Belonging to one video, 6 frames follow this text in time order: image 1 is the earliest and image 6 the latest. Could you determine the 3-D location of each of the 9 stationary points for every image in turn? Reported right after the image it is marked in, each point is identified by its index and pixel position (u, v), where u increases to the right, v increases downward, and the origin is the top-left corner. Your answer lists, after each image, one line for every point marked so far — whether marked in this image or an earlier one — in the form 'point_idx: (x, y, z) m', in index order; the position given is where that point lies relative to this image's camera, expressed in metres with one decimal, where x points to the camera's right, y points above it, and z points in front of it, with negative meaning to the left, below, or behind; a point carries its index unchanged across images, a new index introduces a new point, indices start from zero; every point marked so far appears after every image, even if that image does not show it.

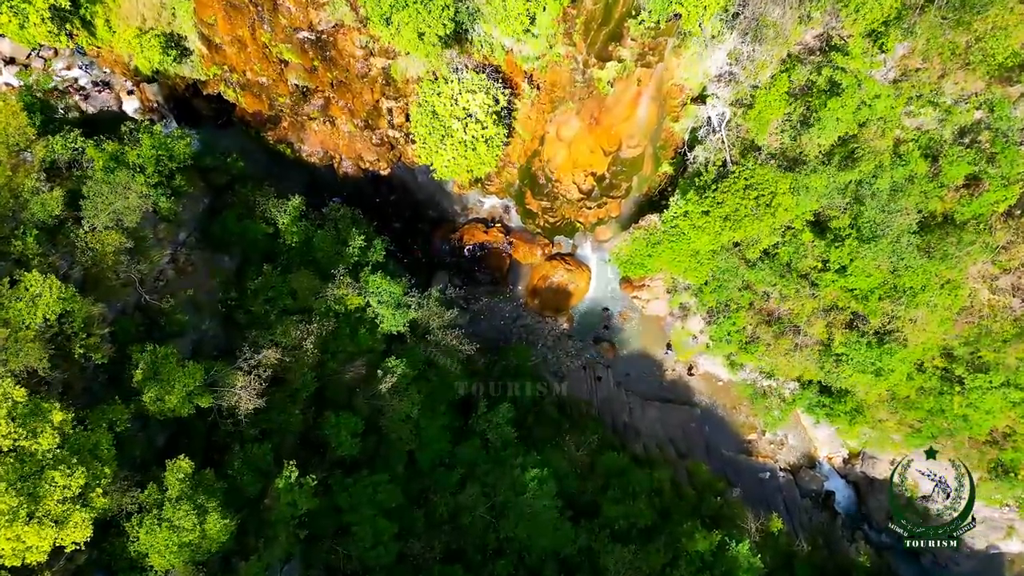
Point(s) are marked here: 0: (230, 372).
0: (-7.9, -2.4, +20.1) m
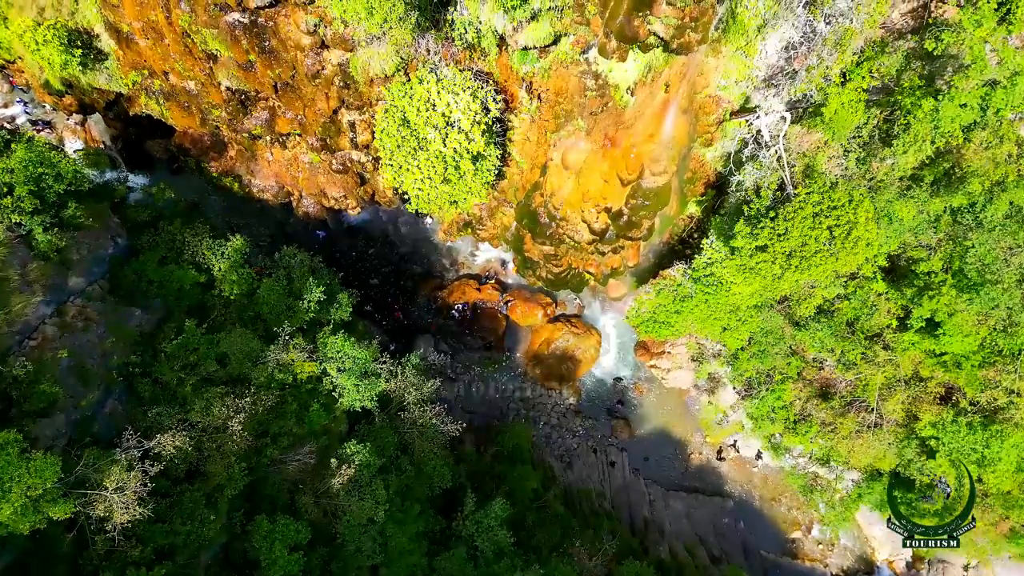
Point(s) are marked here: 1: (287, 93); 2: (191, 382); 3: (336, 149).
0: (-8.1, -3.6, +14.4) m
1: (-5.4, +4.7, +17.4) m
2: (-7.9, -2.3, +17.9) m
3: (-4.7, +3.7, +19.5) m
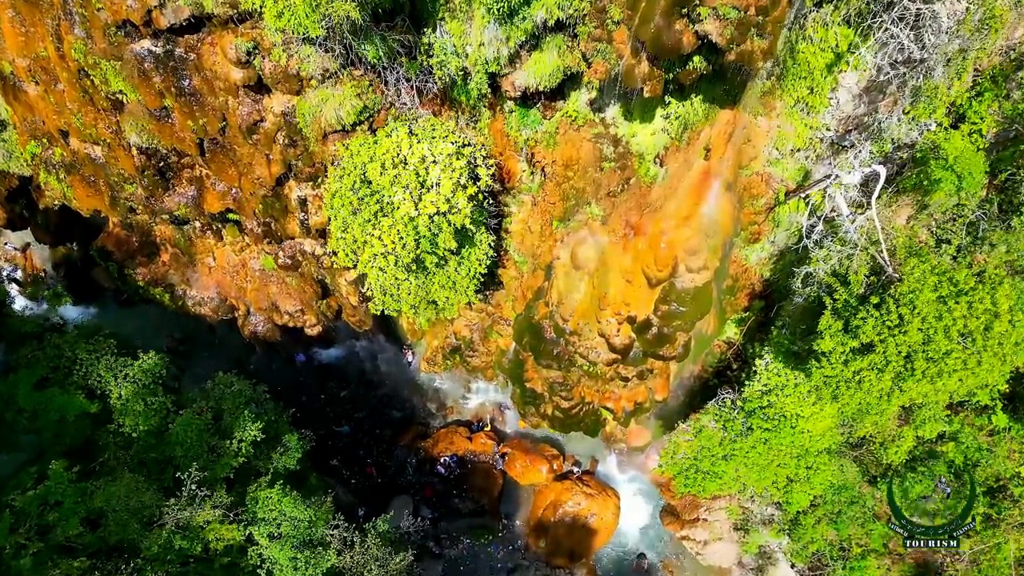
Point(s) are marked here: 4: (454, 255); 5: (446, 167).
0: (-8.1, -4.9, +8.6) m
1: (-5.5, +2.5, +13.4) m
2: (-8.0, -4.5, +12.3) m
3: (-4.8, +1.0, +15.3) m
4: (-1.1, +0.6, +14.0) m
5: (-1.1, +2.0, +12.2) m
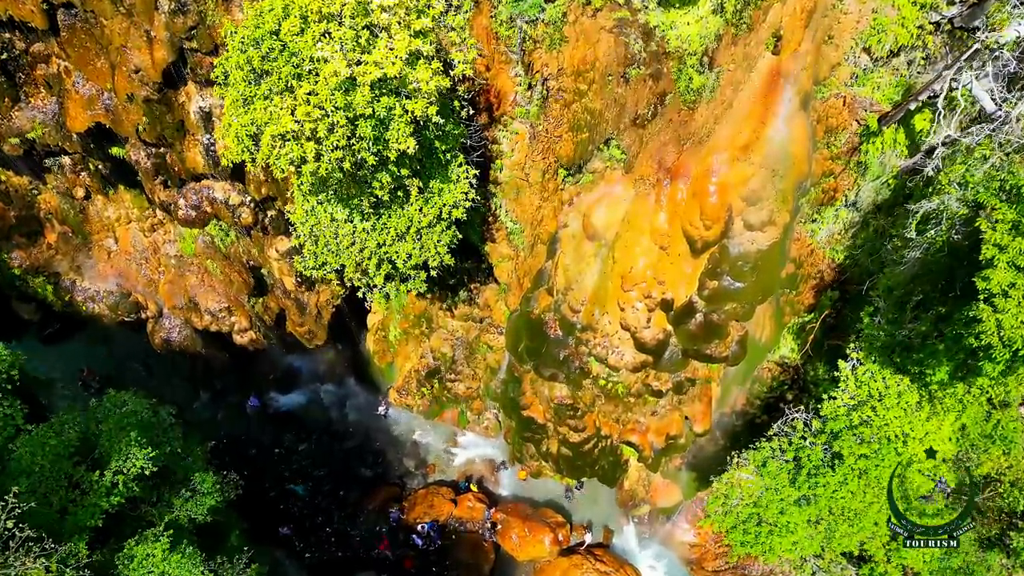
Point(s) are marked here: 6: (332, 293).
0: (-8.3, -3.4, +3.7) m
1: (-5.6, +3.2, +9.4) m
2: (-8.1, -3.5, +7.5) m
3: (-5.0, +1.6, +11.1) m
4: (-1.3, +1.4, +9.8) m
5: (-1.2, +3.0, +8.1) m
6: (-3.5, -0.1, +14.4) m
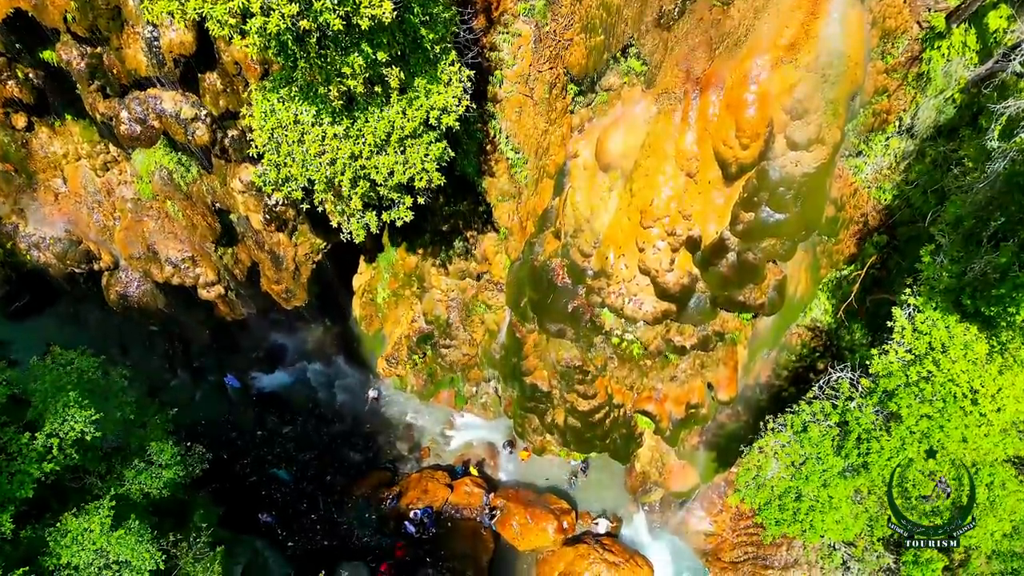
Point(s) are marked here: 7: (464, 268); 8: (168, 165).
0: (-8.3, -2.5, +2.0) m
1: (-5.6, +4.2, +7.7) m
2: (-8.1, -2.6, +5.8) m
3: (-4.9, +2.5, +9.4) m
4: (-1.2, +2.3, +8.1) m
5: (-1.2, +3.9, +6.5) m
6: (-3.5, +0.8, +12.7) m
7: (-0.9, +0.3, +13.5) m
8: (-5.6, +2.0, +11.8) m
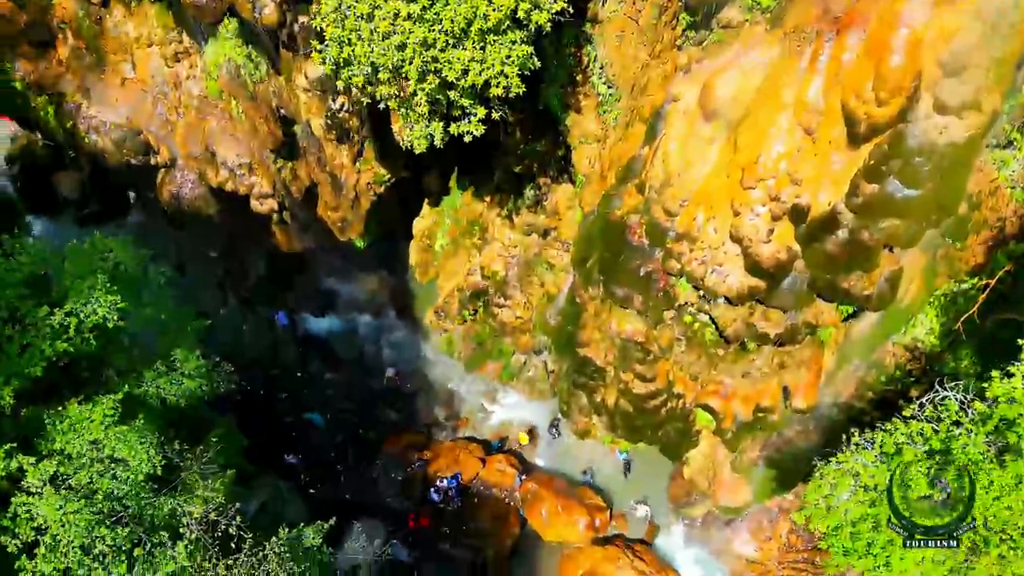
0: (-8.4, -0.5, +1.6) m
1: (-4.2, +5.6, +7.0) m
2: (-7.9, -0.6, +5.4) m
3: (-3.7, +3.9, +8.6) m
4: (-0.2, +3.1, +7.0) m
5: (-0.1, +4.7, +5.4) m
6: (-2.2, +2.0, +11.9) m
7: (+0.3, +1.1, +12.4) m
8: (-4.2, +3.5, +11.1) m
